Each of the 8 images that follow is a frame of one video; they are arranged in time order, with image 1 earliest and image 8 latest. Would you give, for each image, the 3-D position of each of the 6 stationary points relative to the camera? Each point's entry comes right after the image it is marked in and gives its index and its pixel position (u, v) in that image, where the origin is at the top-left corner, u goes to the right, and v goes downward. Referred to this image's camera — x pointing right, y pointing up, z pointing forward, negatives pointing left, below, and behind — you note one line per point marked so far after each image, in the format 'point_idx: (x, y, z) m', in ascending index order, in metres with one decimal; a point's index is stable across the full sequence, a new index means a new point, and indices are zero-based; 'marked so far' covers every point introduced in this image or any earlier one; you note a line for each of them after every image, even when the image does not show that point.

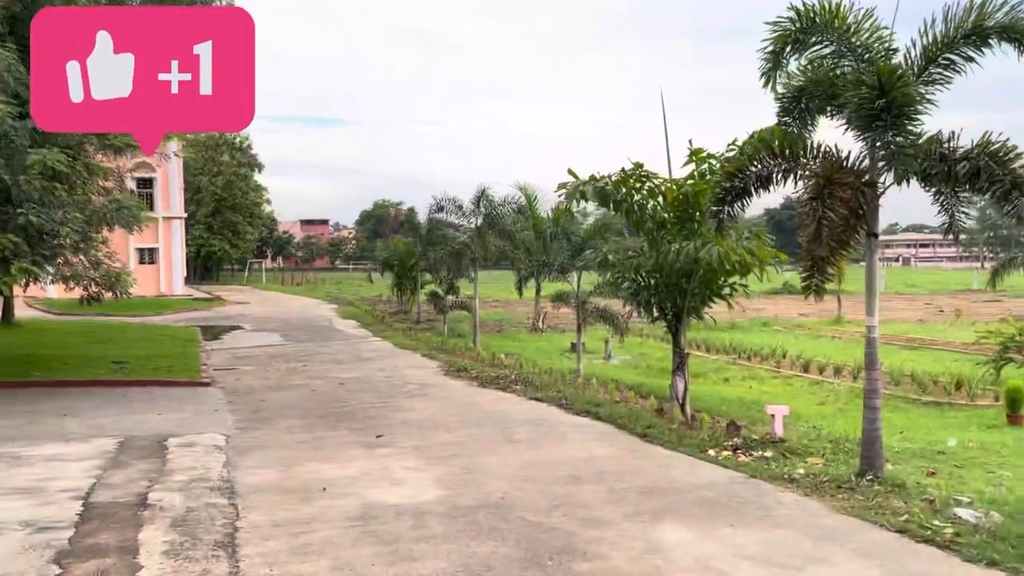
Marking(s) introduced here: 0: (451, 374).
0: (-1.0, -1.3, +13.1) m
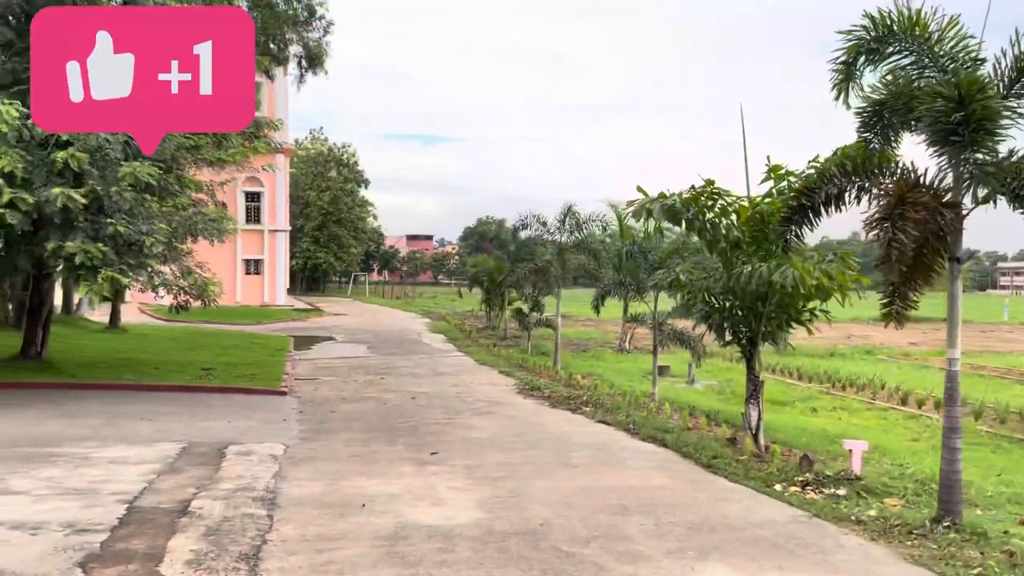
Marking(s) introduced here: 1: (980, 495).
0: (+0.2, -1.6, +12.9) m
1: (+4.1, -1.8, +7.5) m
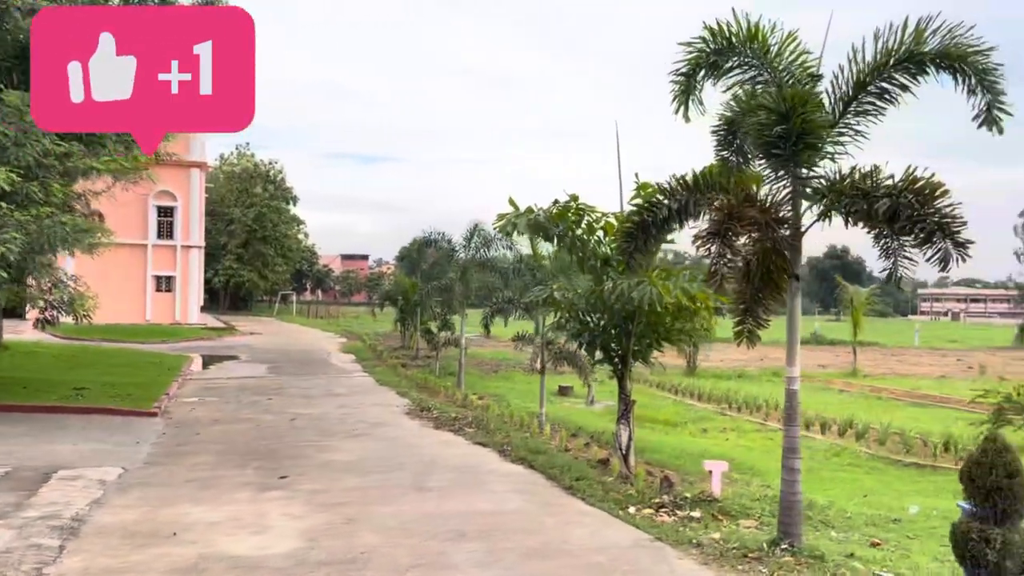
0: (-1.5, -1.9, +12.6) m
1: (+2.9, -2.0, +7.5) m
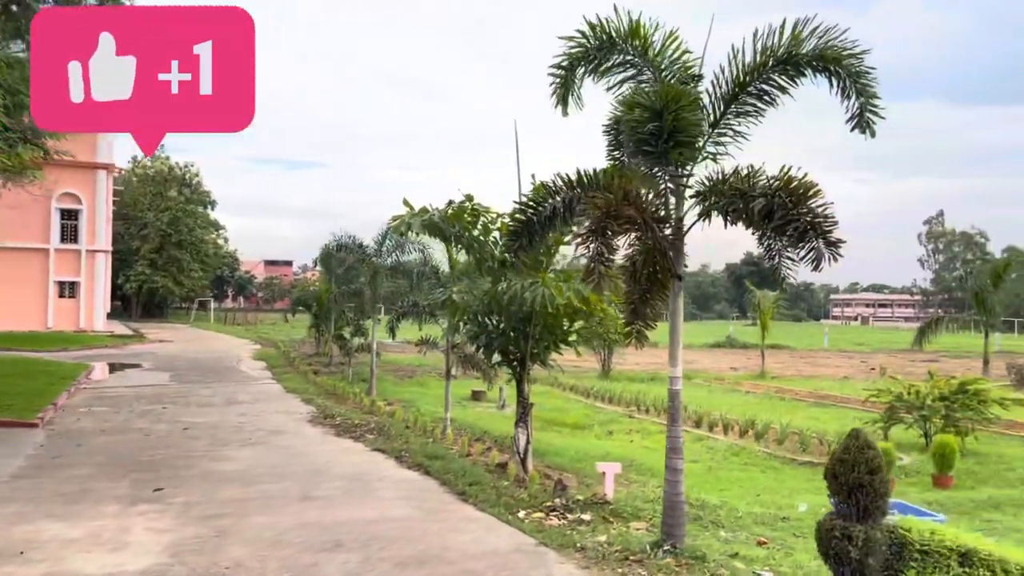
0: (-2.8, -1.9, +12.2) m
1: (+1.9, -2.0, +7.5) m
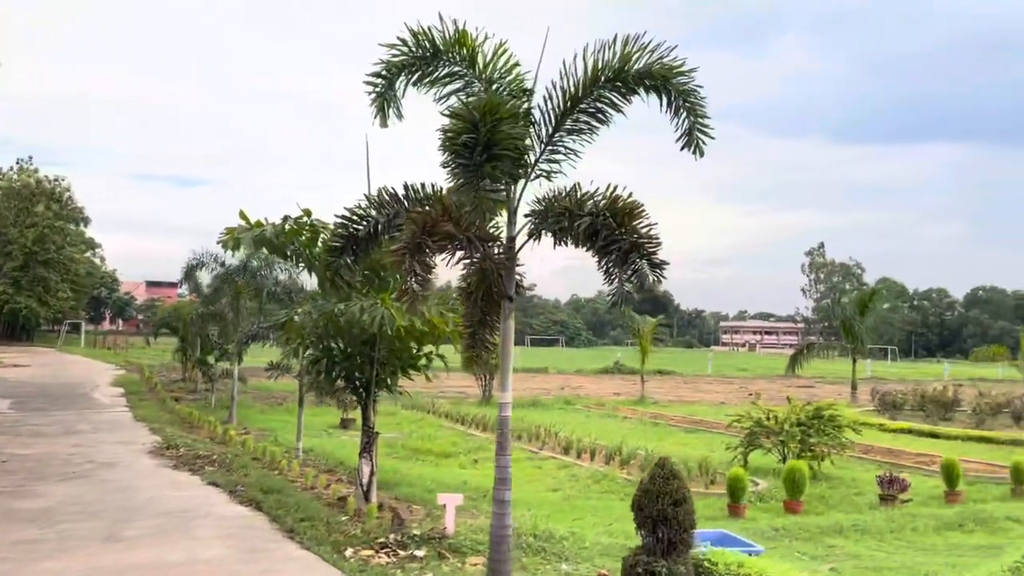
0: (-4.8, -2.2, +11.4) m
1: (+0.5, -2.2, +7.3) m
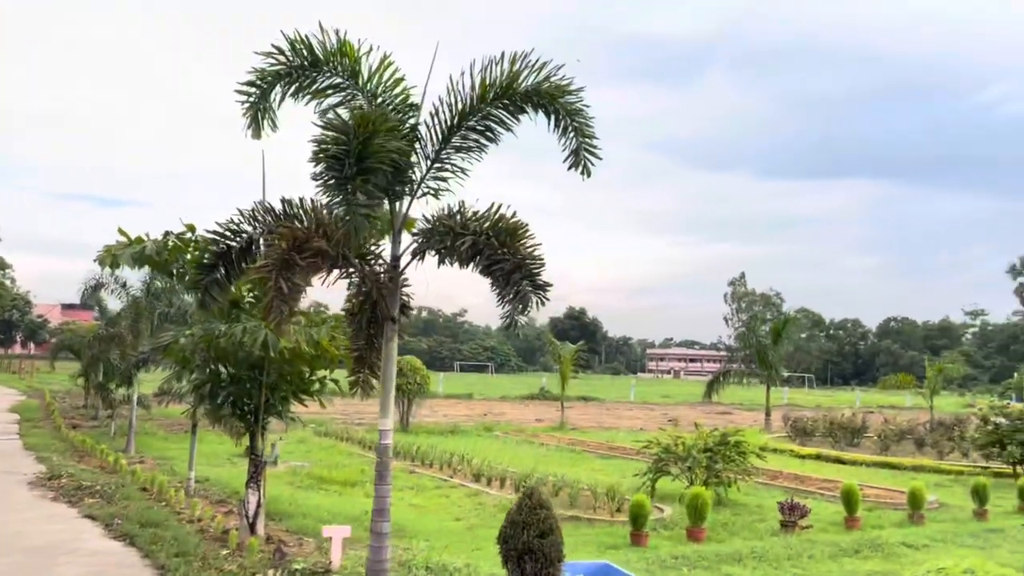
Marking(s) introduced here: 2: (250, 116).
0: (-6.0, -2.5, +10.7) m
1: (-0.4, -2.4, +7.0) m
2: (-1.5, +1.0, +5.0) m
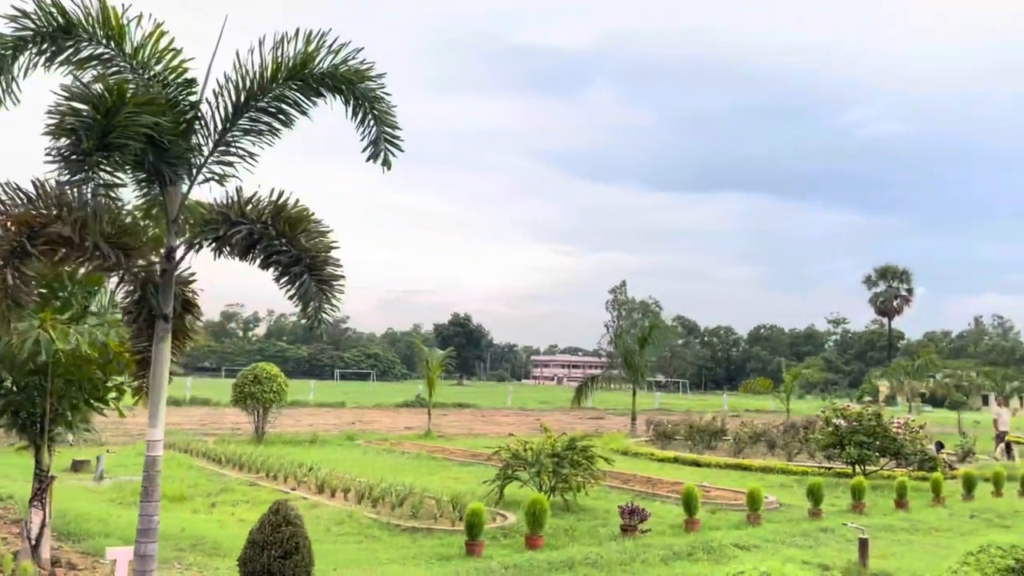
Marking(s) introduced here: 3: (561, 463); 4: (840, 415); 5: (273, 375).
0: (-7.9, -2.4, +9.4) m
1: (-1.8, -2.4, +6.5) m
2: (-2.6, +1.0, +4.4) m
3: (+0.7, -2.4, +11.4) m
4: (+5.9, -2.3, +15.4) m
5: (-5.6, -2.0, +19.9) m
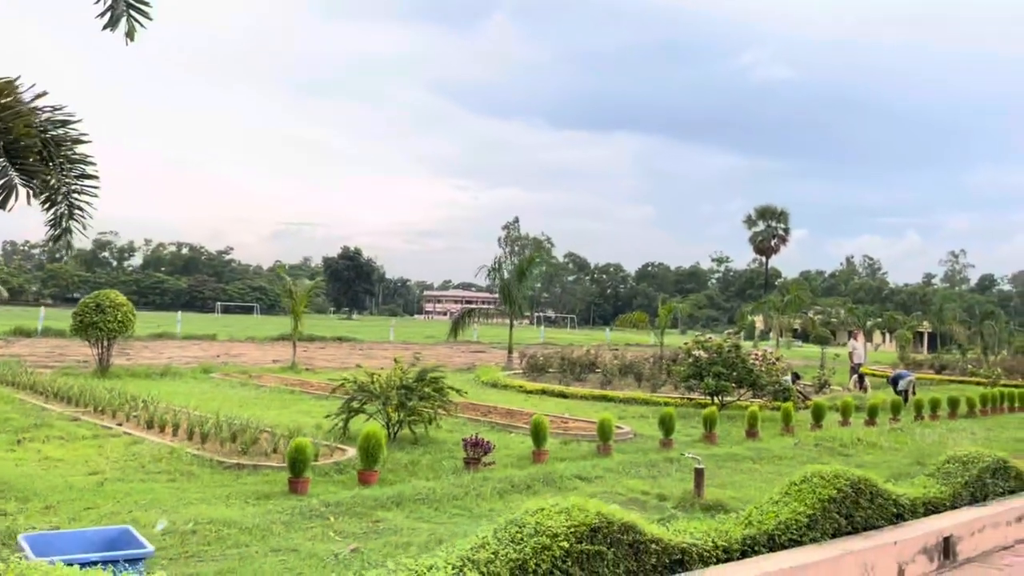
0: (-9.5, -1.5, +7.9) m
1: (-3.2, -1.8, +5.7) m
2: (-3.7, +1.5, +3.2) m
3: (-1.3, -1.4, +10.9) m
4: (+3.4, -1.1, +15.5) m
5: (-8.6, -0.3, +18.4) m
